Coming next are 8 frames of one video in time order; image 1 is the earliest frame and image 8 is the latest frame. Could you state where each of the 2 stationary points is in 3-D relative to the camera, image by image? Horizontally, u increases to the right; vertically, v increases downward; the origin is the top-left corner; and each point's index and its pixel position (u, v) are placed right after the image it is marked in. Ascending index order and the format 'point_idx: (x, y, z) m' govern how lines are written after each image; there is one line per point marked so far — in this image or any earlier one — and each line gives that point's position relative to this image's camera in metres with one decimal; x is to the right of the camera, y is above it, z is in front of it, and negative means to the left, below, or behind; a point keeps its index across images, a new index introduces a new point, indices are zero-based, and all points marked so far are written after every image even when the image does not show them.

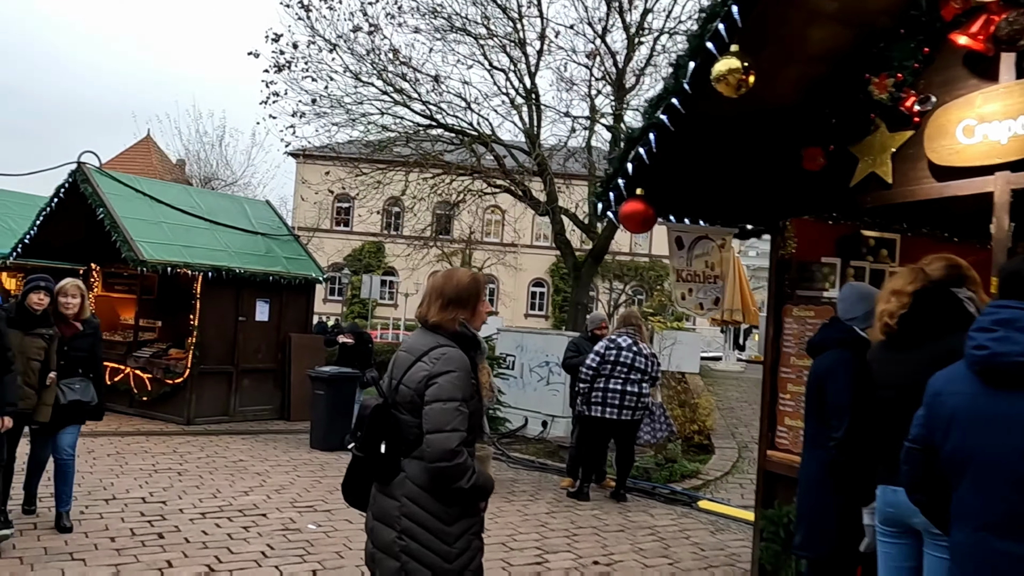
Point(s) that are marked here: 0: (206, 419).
0: (-4.7, -2.0, +12.6) m
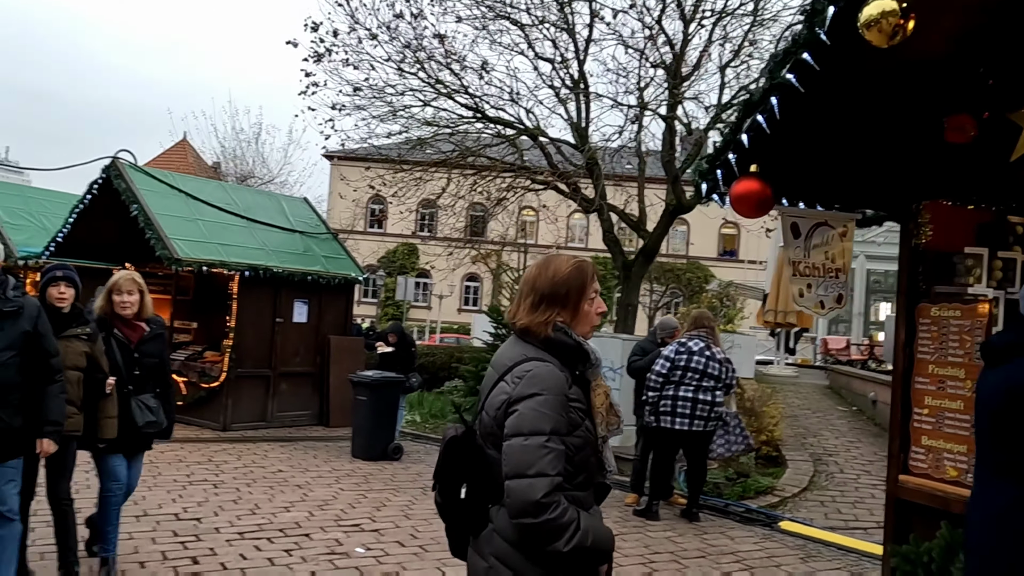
0: (-3.9, -2.0, +12.0) m
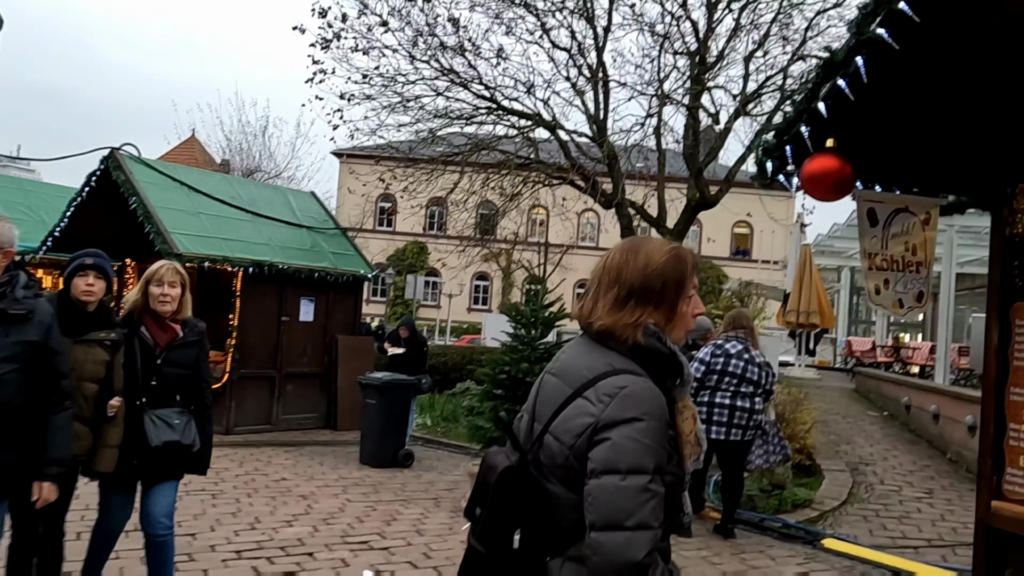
0: (-3.7, -2.0, +11.5) m
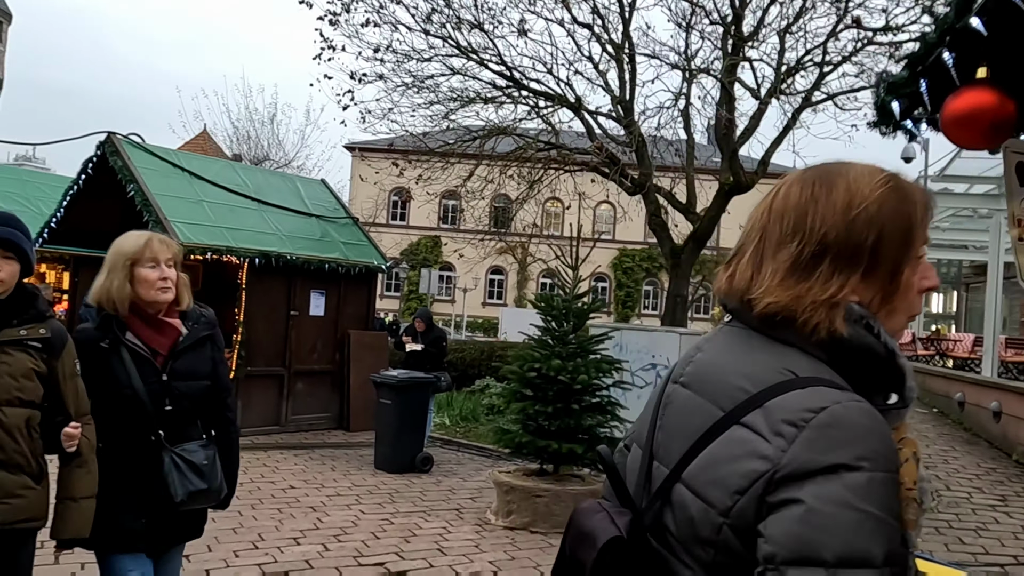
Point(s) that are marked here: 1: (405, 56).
0: (-3.4, -1.9, +10.8) m
1: (-1.5, +3.3, +11.6) m
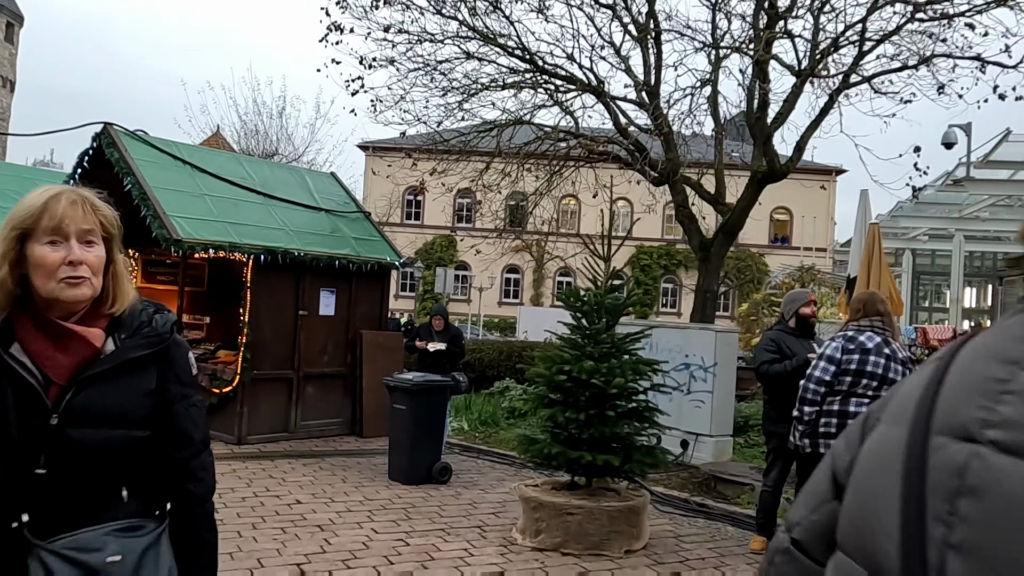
0: (-3.1, -1.9, +10.2) m
1: (-1.3, +3.3, +11.0) m
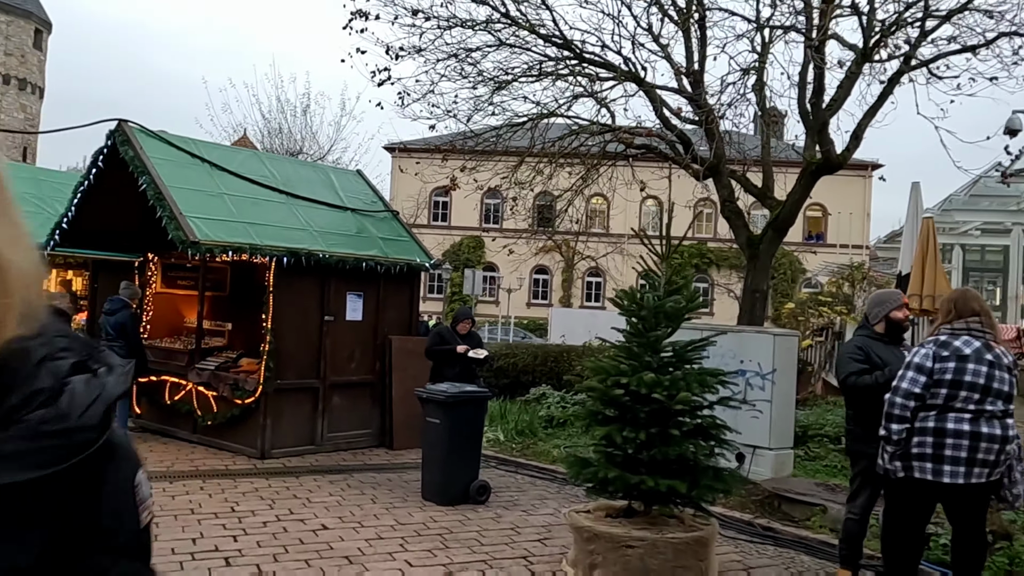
0: (-2.6, -1.9, +9.6) m
1: (-0.8, +3.3, +10.3) m
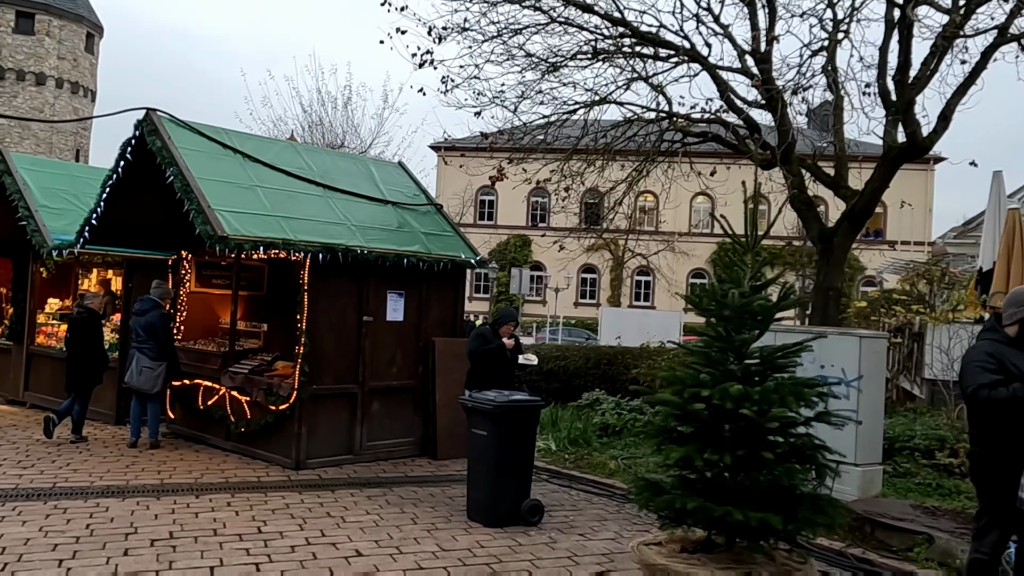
0: (-2.1, -1.9, +8.9) m
1: (-0.2, +3.3, +9.6) m
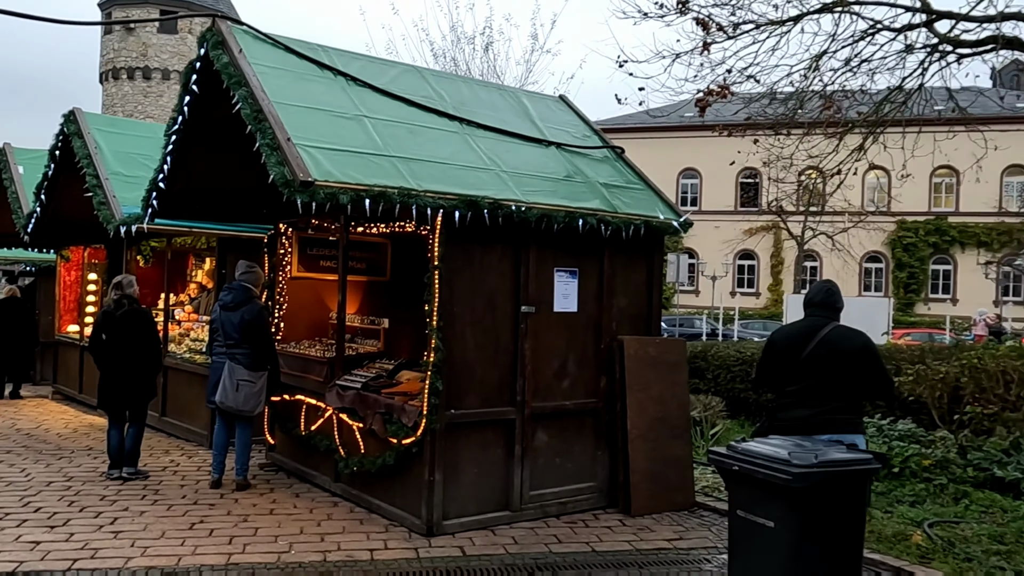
0: (-0.3, -1.7, +6.0) m
1: (+1.5, +3.5, +6.3) m
